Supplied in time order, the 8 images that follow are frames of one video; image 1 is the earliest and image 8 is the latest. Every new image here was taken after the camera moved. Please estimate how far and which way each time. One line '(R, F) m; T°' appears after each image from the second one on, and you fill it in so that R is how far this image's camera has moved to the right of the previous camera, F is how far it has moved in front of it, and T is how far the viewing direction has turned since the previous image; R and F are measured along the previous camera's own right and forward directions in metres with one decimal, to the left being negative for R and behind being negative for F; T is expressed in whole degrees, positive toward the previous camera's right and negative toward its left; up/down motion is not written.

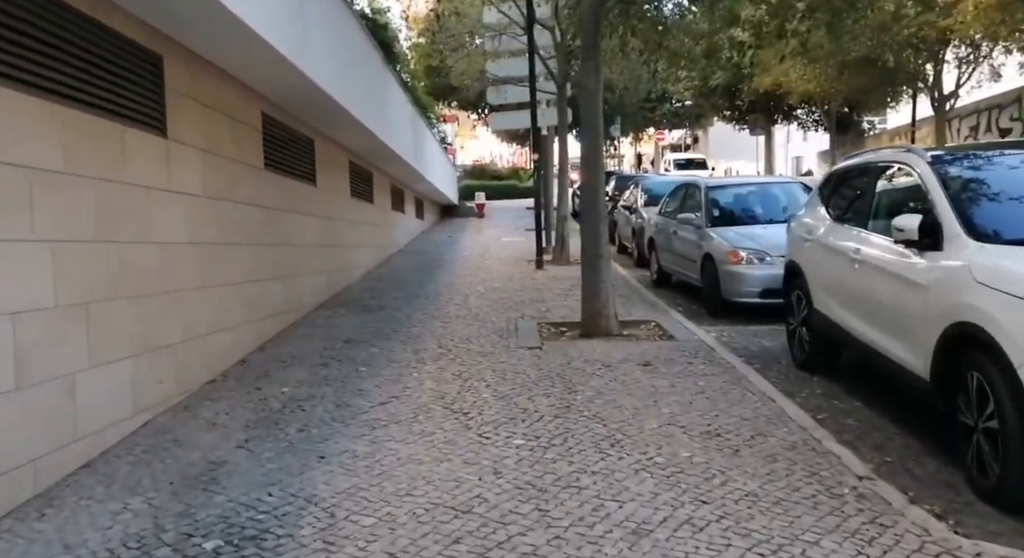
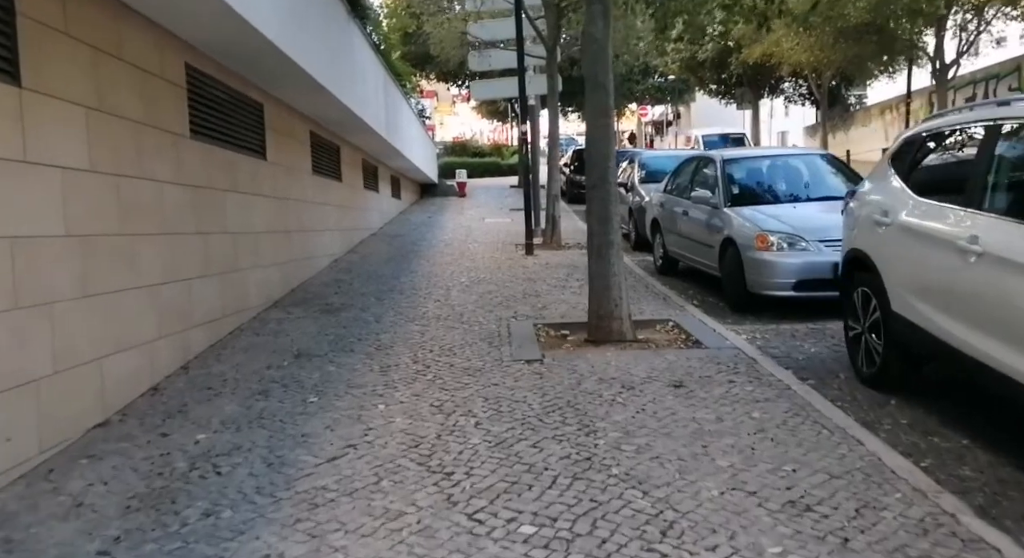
(-0.1, +1.6) m; +1°
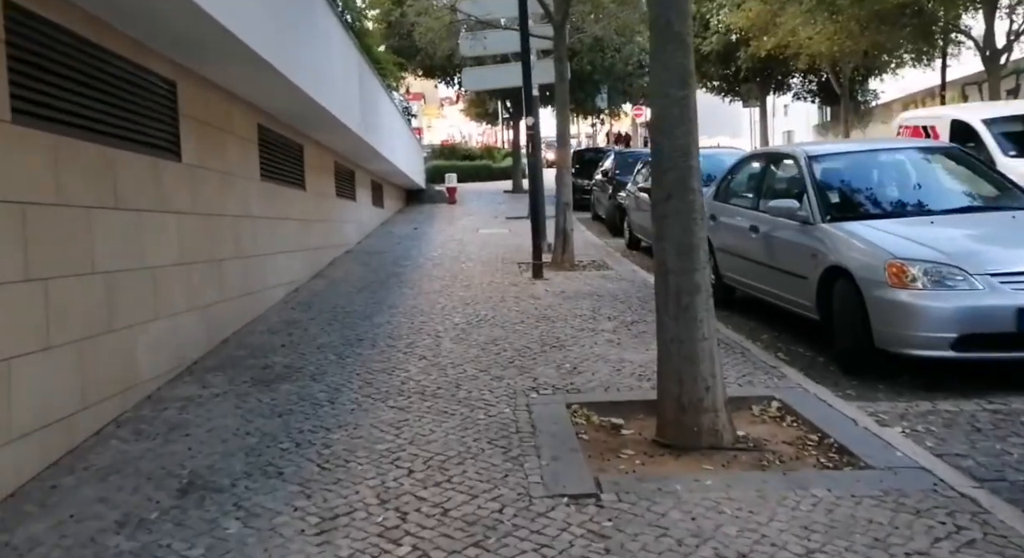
(-0.2, +2.7) m; +1°
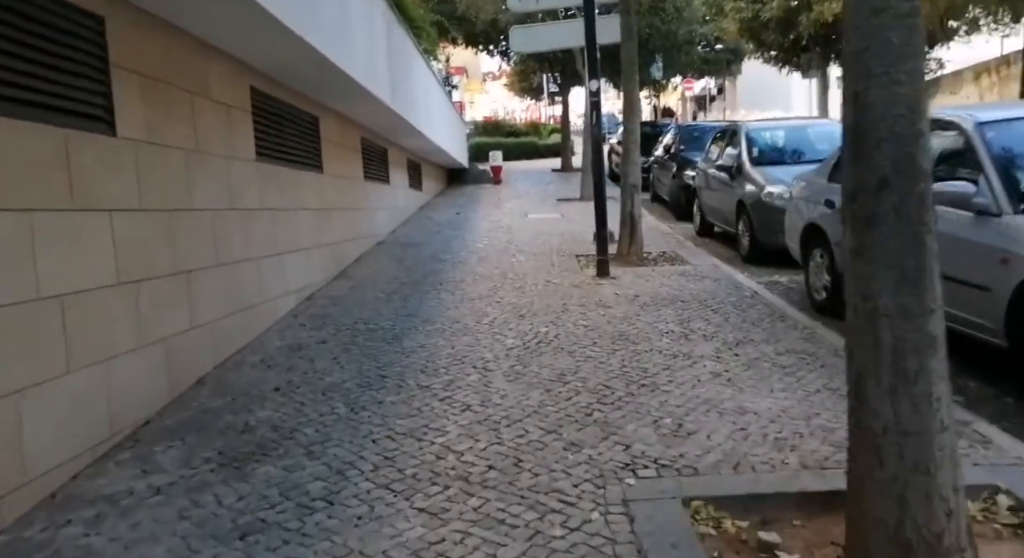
(-0.2, +1.8) m; -3°
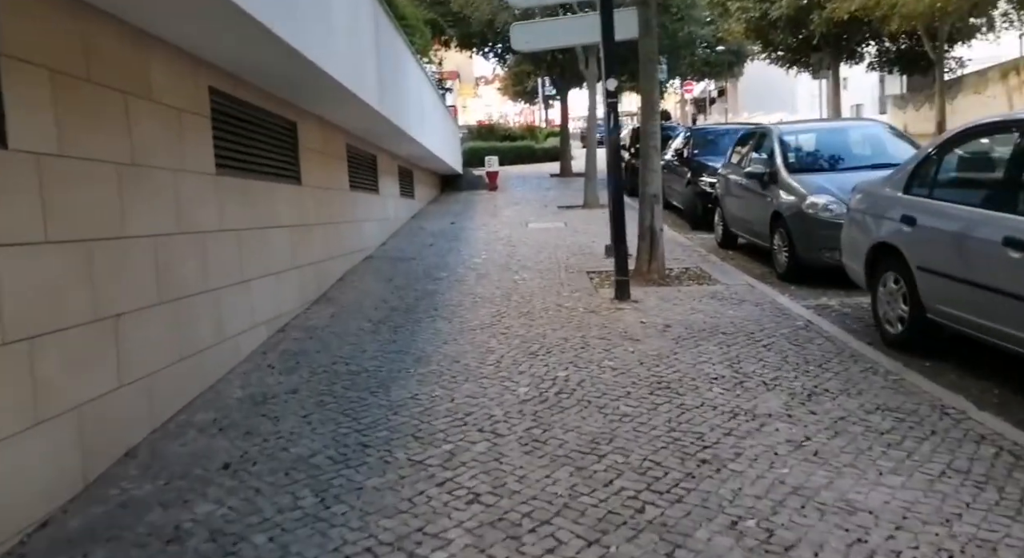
(-0.1, +1.2) m; 0°
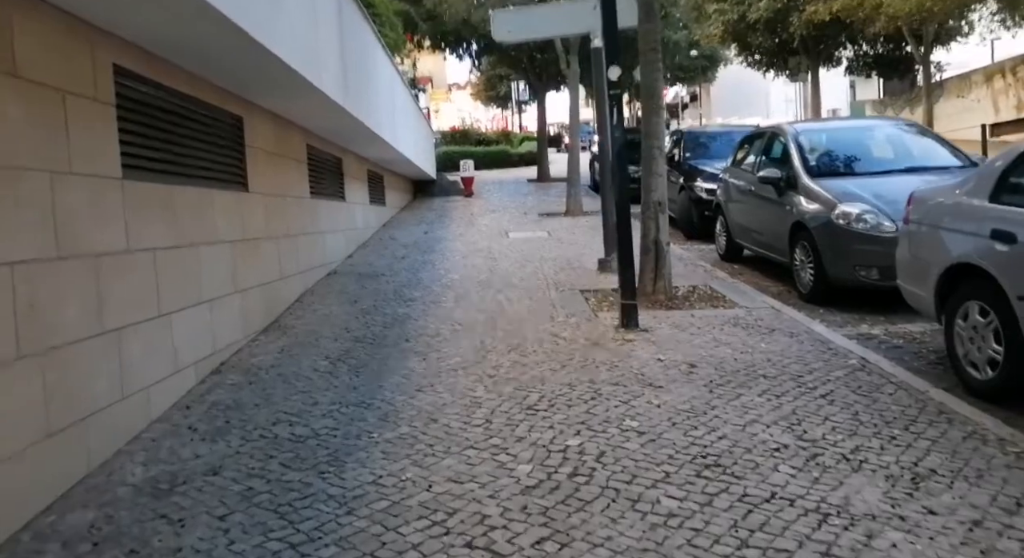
(-0.1, +1.4) m; +2°
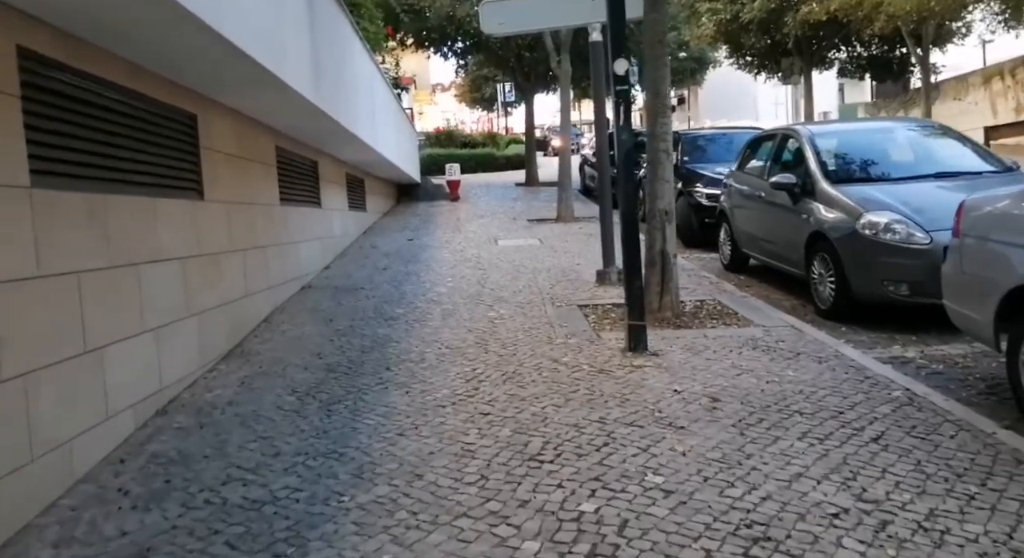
(-0.1, +0.8) m; +1°
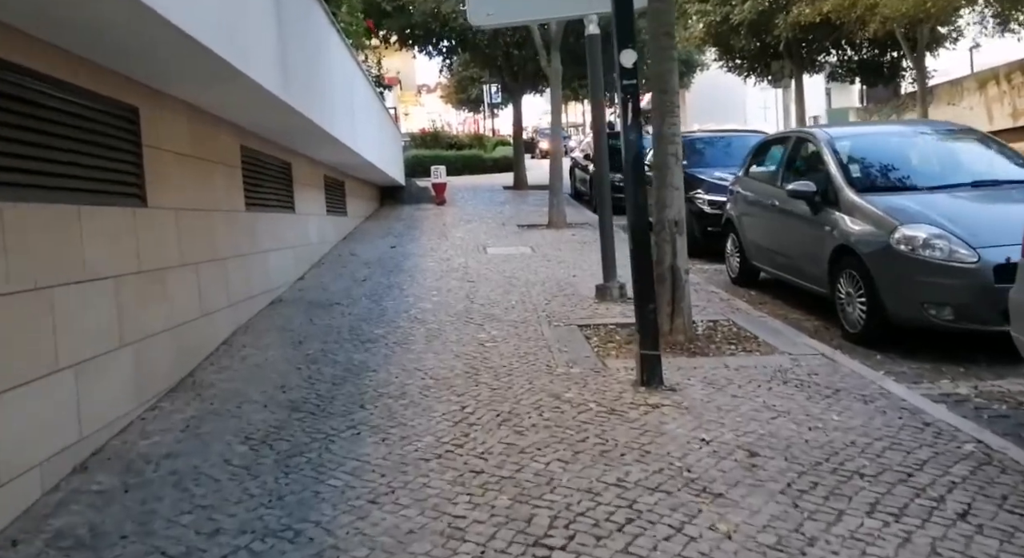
(-0.1, +0.9) m; +1°
